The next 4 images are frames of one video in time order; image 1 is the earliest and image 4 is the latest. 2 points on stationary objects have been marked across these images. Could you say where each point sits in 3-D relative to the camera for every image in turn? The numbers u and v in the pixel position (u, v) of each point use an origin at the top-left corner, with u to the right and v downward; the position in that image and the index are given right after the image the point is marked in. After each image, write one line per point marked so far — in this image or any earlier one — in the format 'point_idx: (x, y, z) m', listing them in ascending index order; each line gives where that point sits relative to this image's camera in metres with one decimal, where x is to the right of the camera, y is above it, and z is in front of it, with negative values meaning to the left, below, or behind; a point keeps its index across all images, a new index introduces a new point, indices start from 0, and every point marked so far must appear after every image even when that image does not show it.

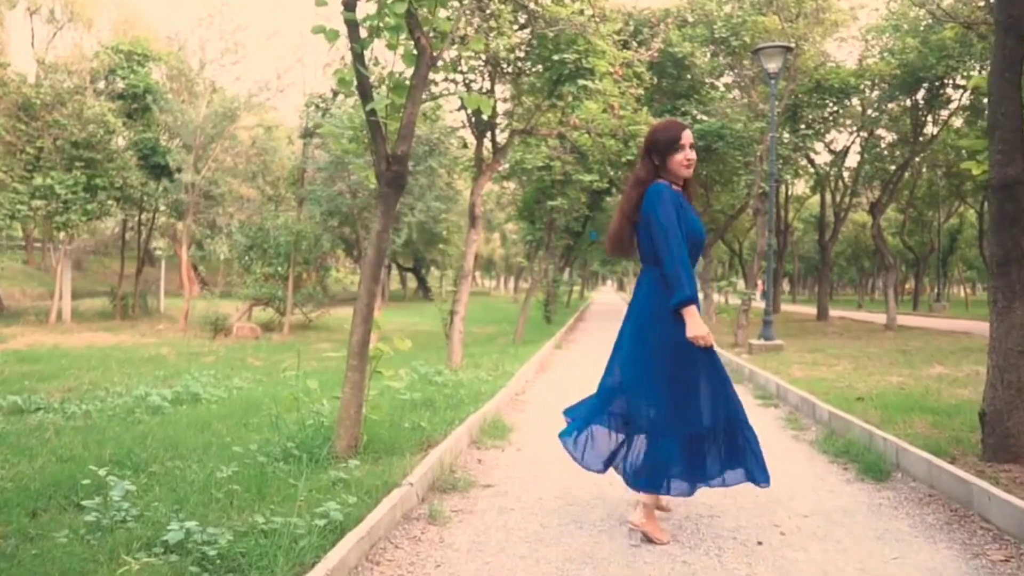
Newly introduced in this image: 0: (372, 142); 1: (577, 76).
0: (-0.9, +0.9, +6.2) m
1: (+0.9, +2.9, +13.1) m
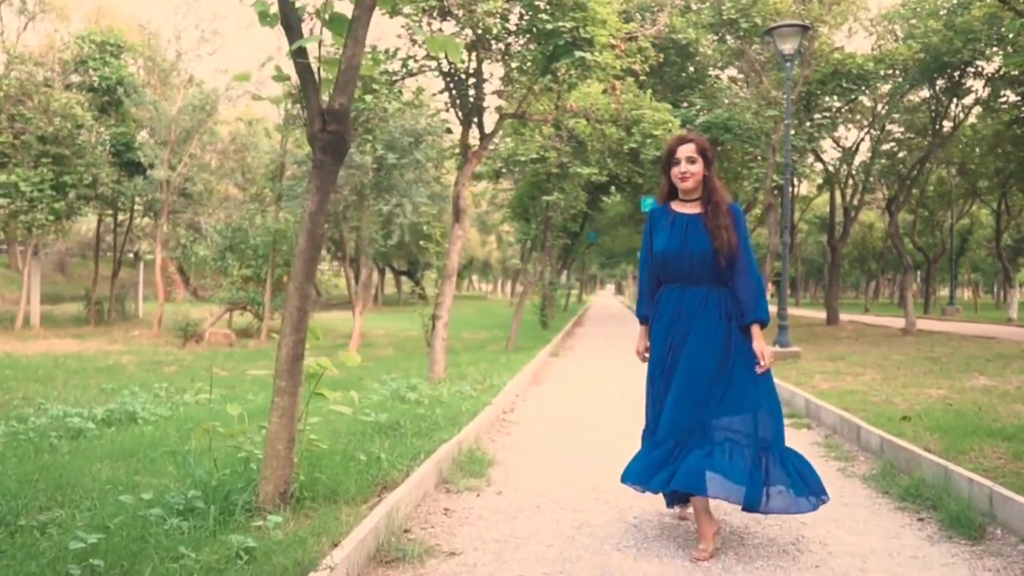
0: (-1.0, +0.9, +4.8) m
1: (+0.7, +2.9, +11.6) m
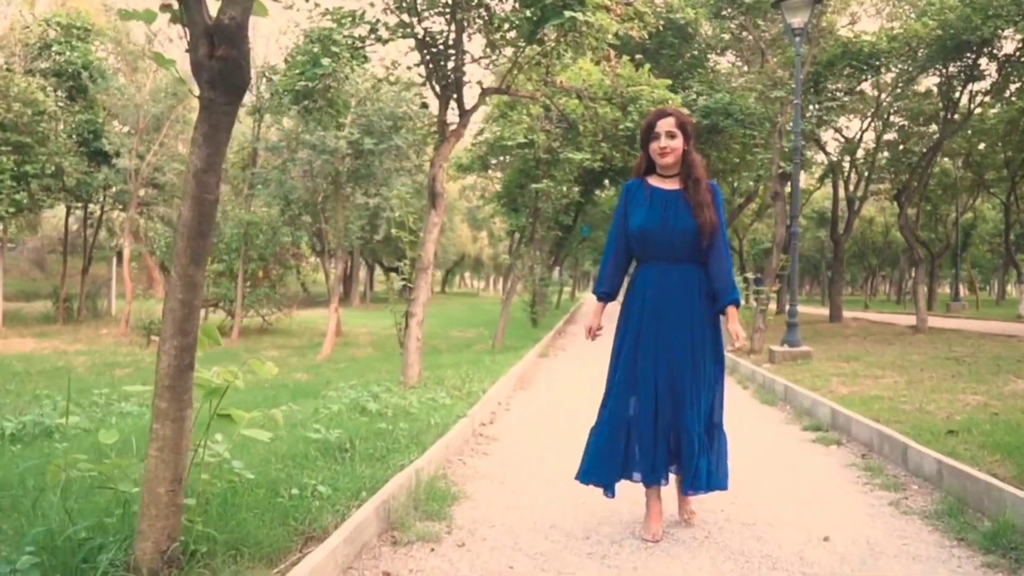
0: (-1.2, +1.0, +3.5) m
1: (+0.5, +2.9, +10.3) m
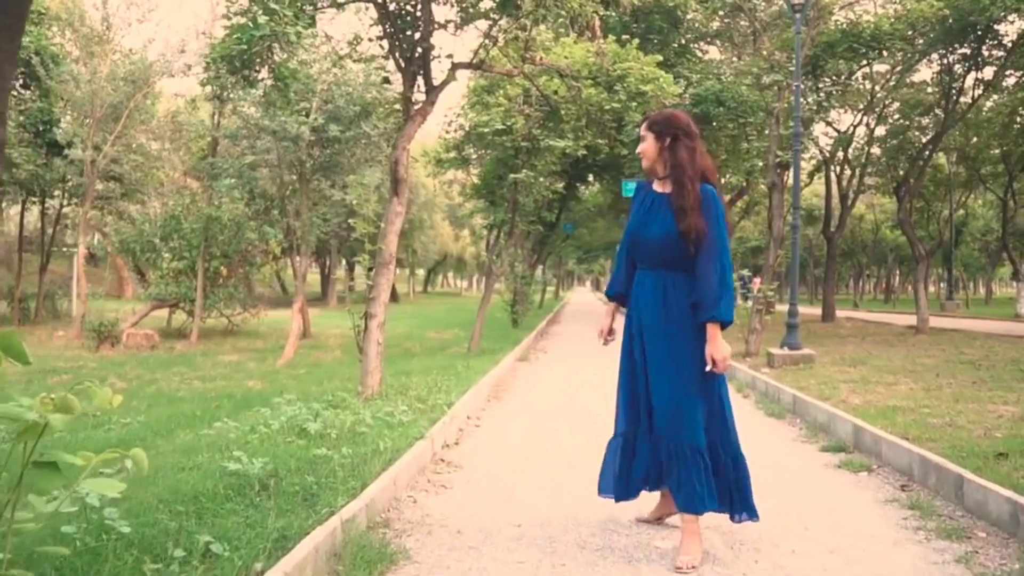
0: (-1.3, +1.0, +2.3) m
1: (+0.3, +3.0, +9.1) m
